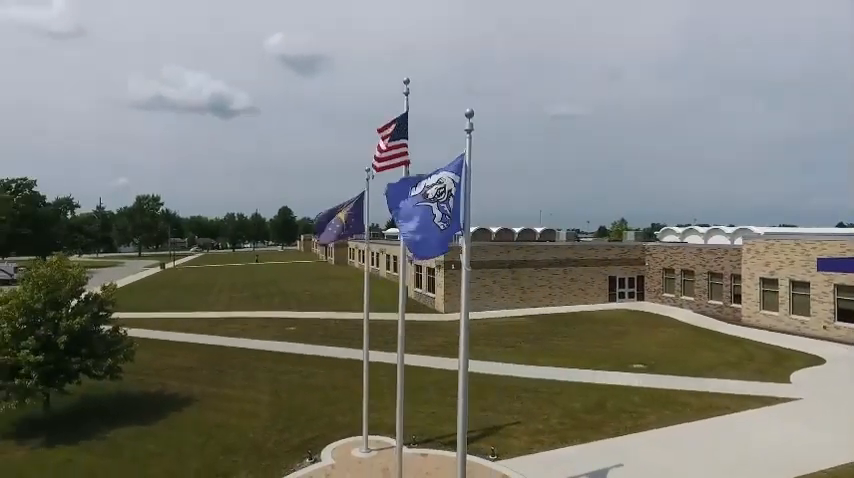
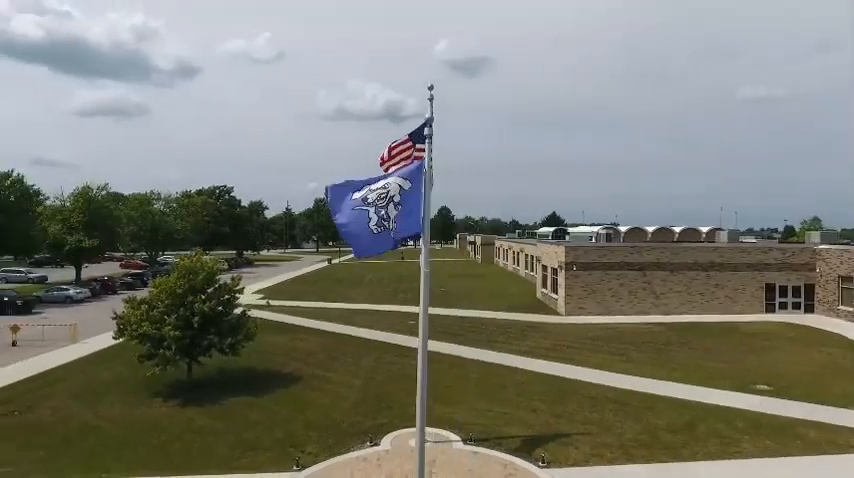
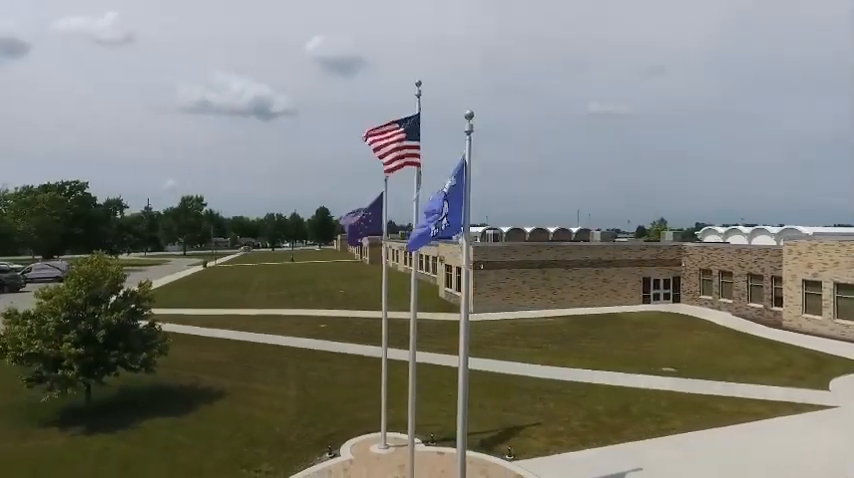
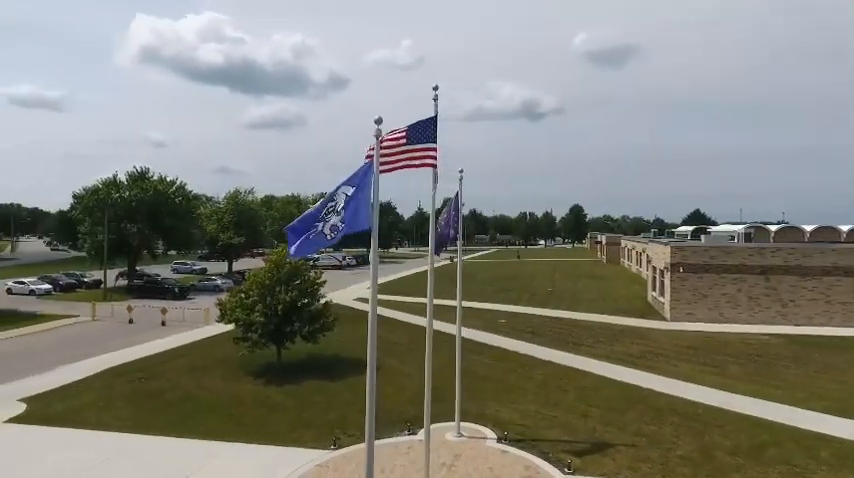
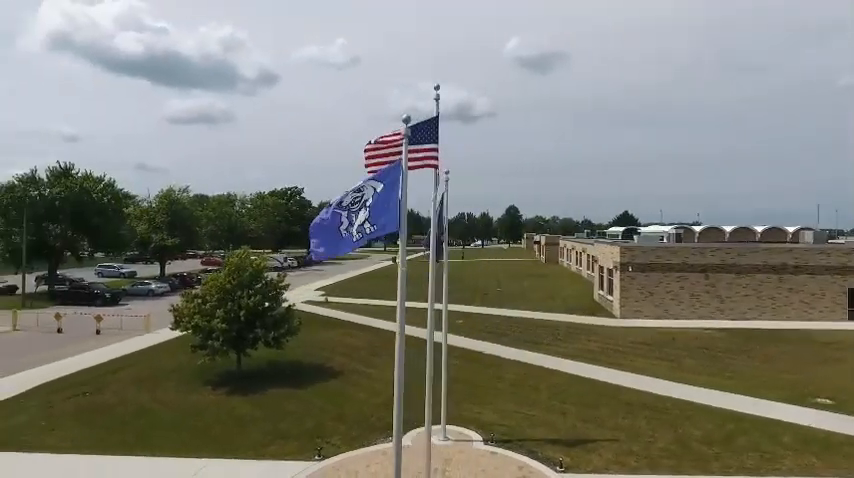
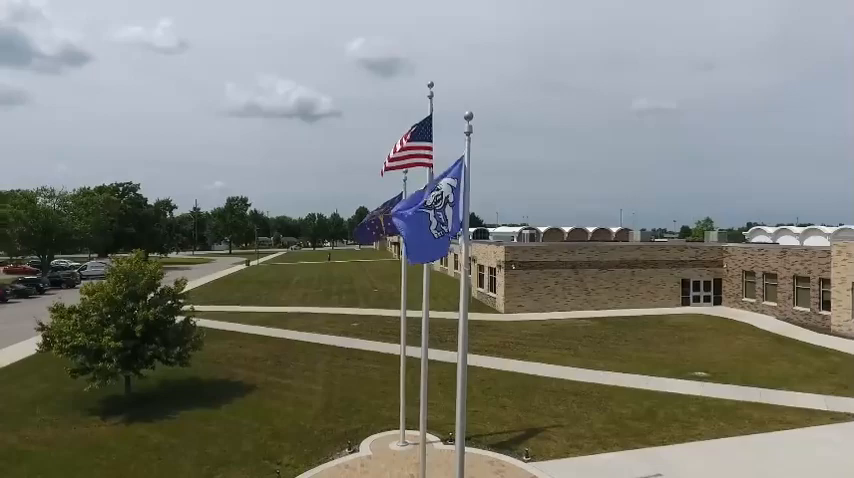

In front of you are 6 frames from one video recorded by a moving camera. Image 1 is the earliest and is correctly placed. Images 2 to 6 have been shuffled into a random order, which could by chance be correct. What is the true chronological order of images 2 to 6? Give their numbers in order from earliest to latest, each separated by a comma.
3, 6, 2, 5, 4
